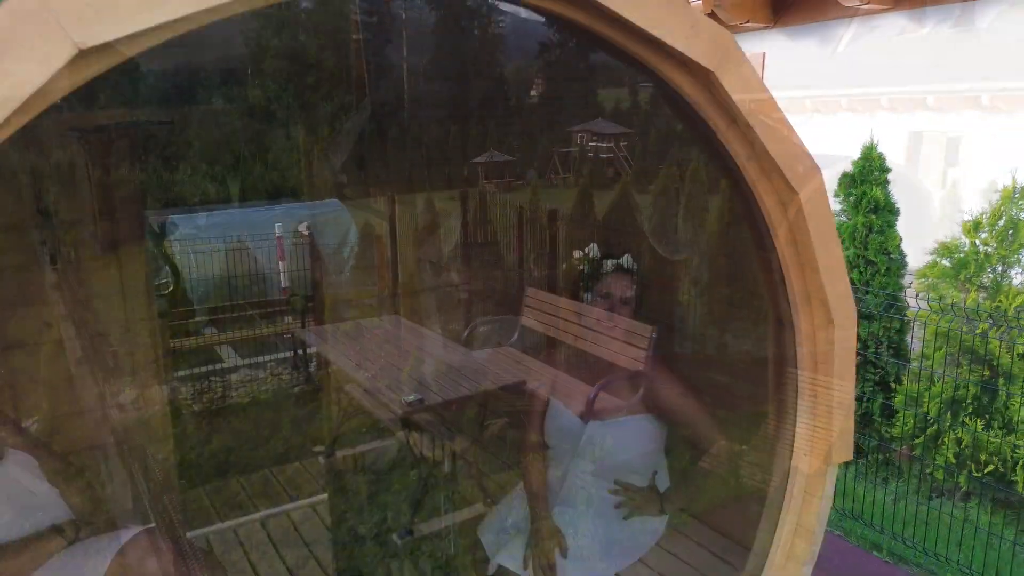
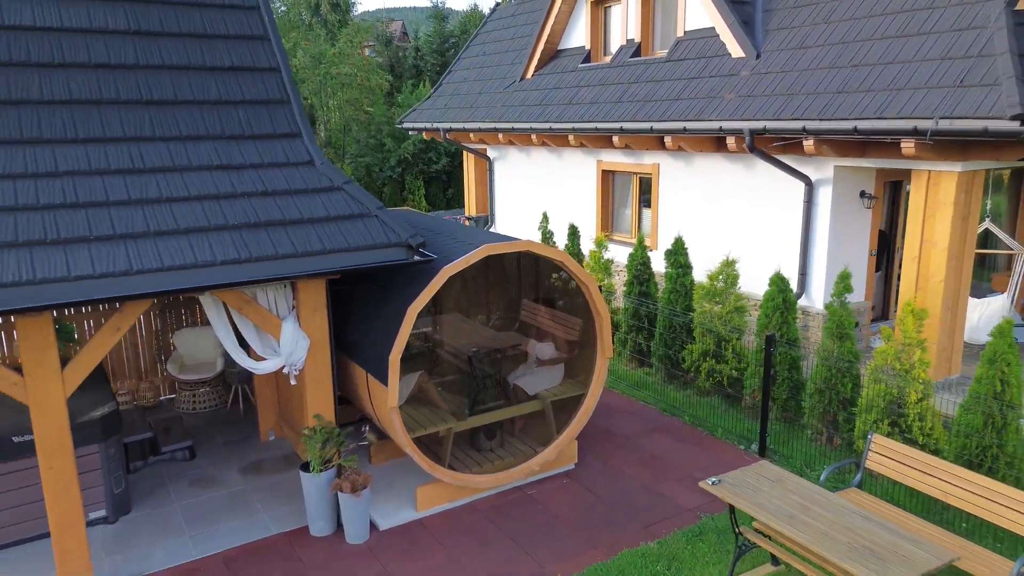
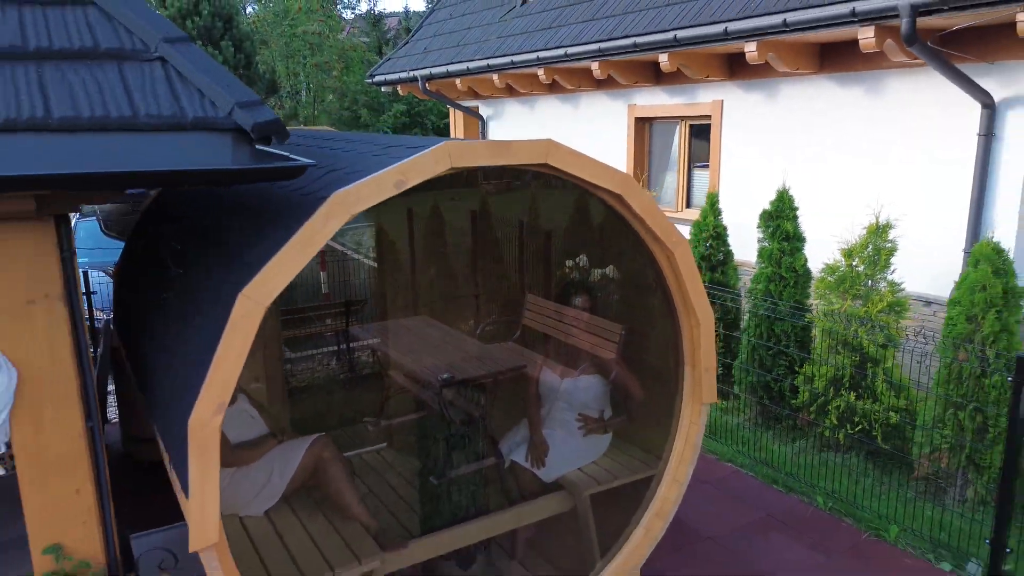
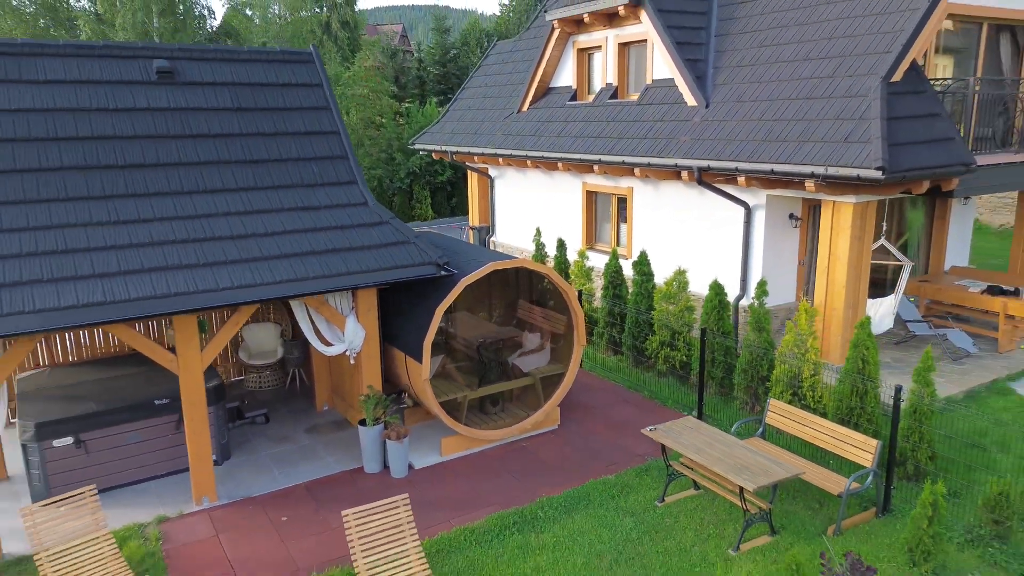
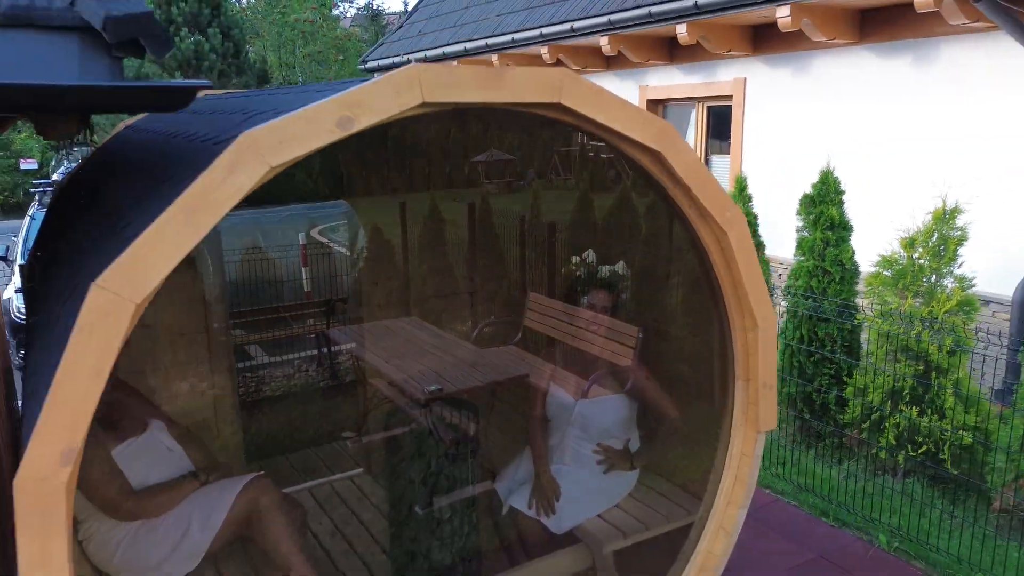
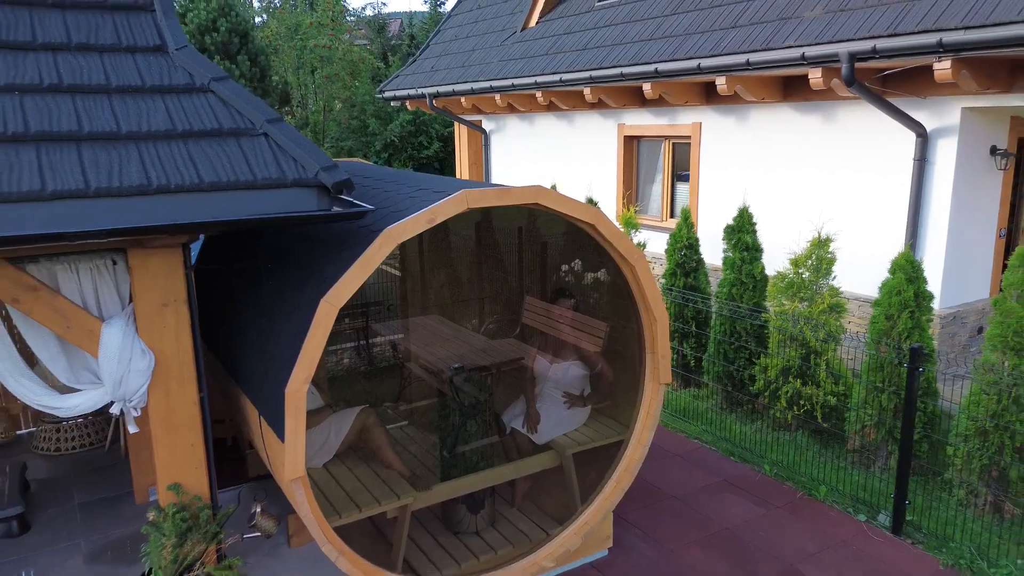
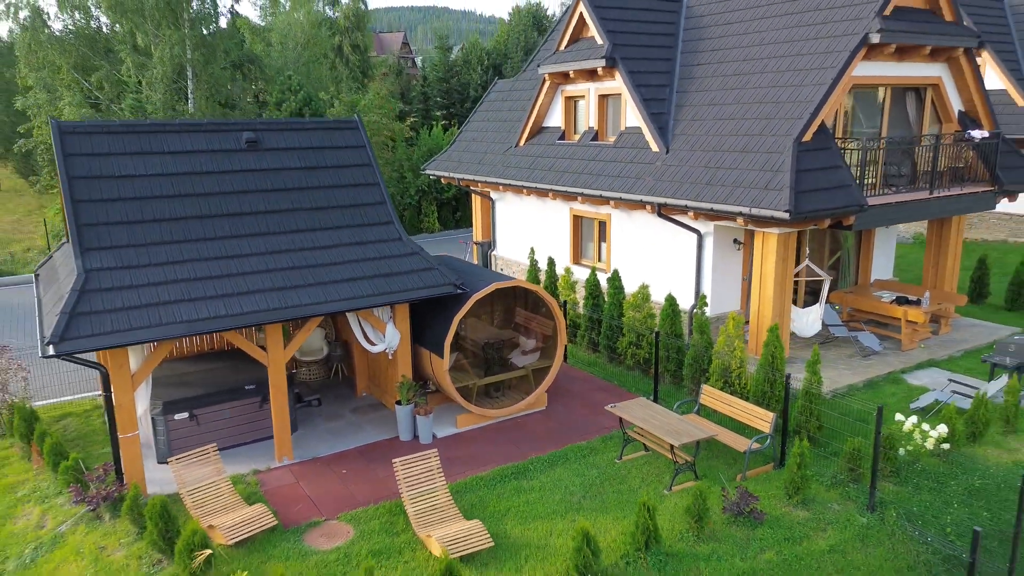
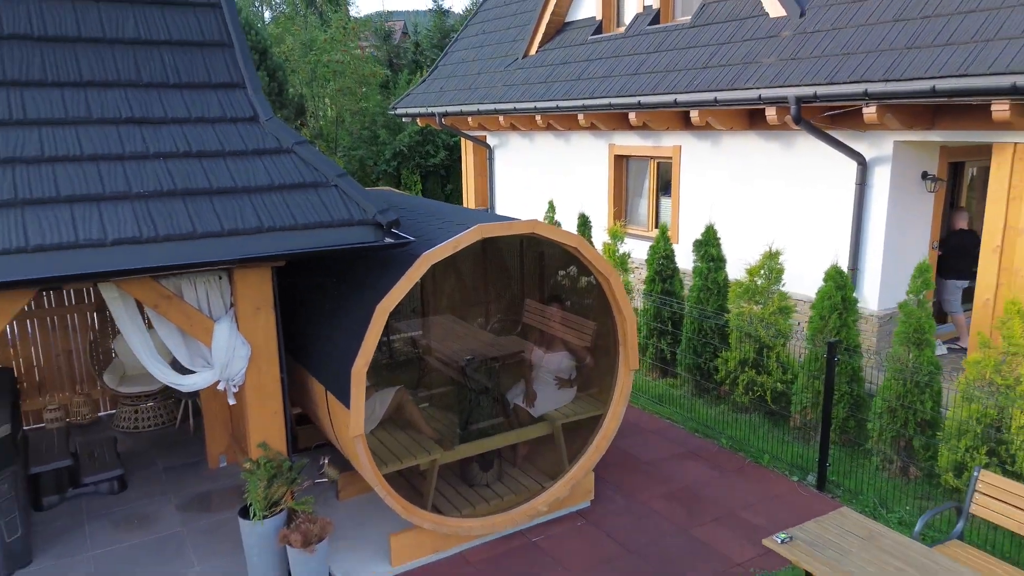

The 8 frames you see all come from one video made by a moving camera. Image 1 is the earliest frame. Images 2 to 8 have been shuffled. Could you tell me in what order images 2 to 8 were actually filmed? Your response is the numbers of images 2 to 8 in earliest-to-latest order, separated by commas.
5, 3, 6, 8, 2, 4, 7
